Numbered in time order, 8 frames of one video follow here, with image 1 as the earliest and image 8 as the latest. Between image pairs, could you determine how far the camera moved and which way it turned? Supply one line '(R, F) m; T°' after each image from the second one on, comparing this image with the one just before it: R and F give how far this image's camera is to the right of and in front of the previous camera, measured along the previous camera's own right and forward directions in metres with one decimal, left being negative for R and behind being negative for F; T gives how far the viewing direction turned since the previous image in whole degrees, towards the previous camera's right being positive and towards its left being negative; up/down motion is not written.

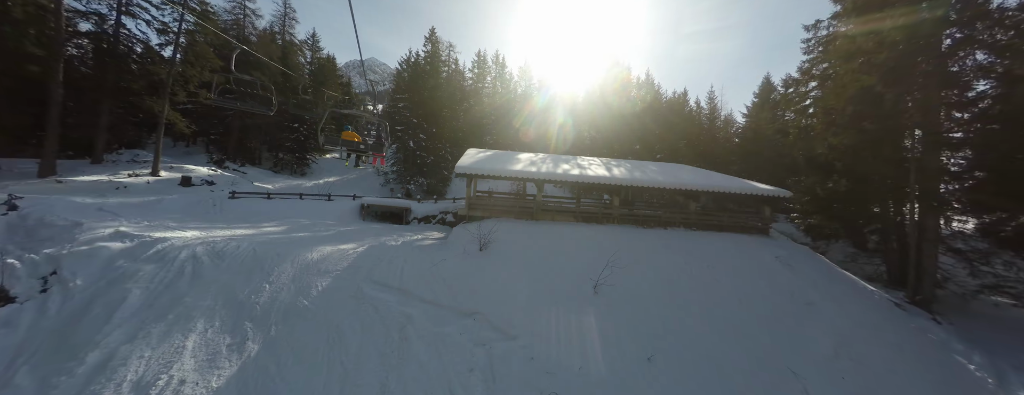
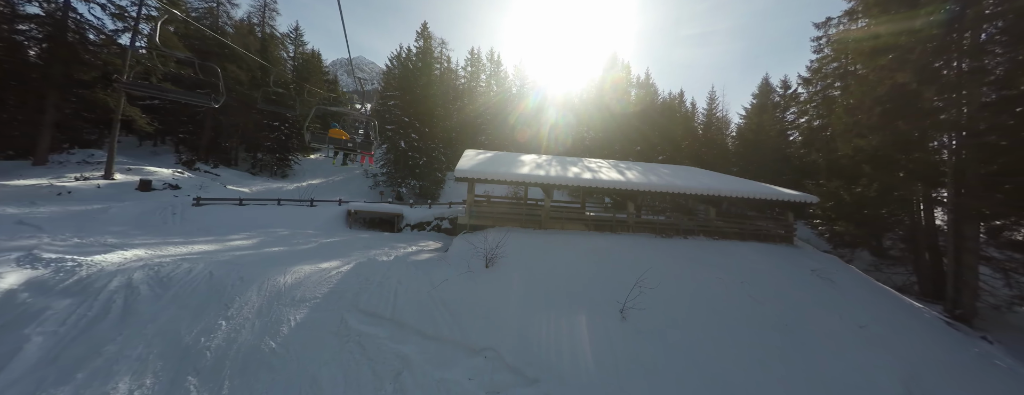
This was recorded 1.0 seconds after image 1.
(-0.5, +1.0) m; +2°
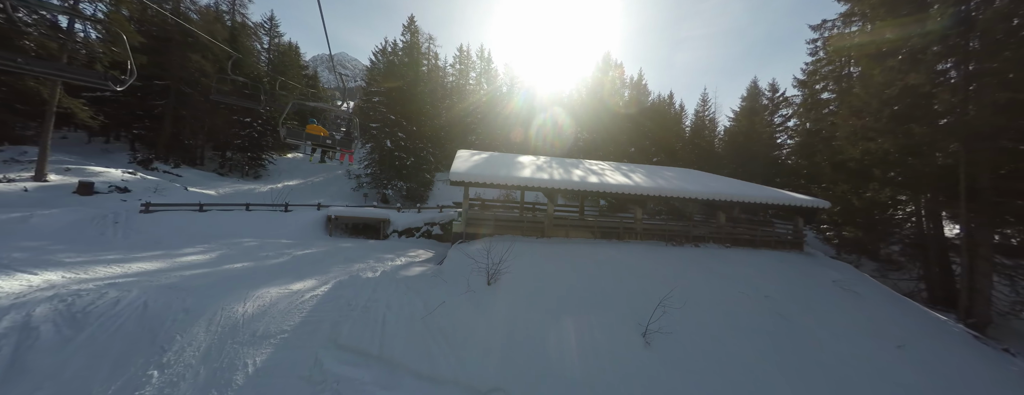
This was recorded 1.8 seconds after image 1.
(-0.4, +0.8) m; +3°
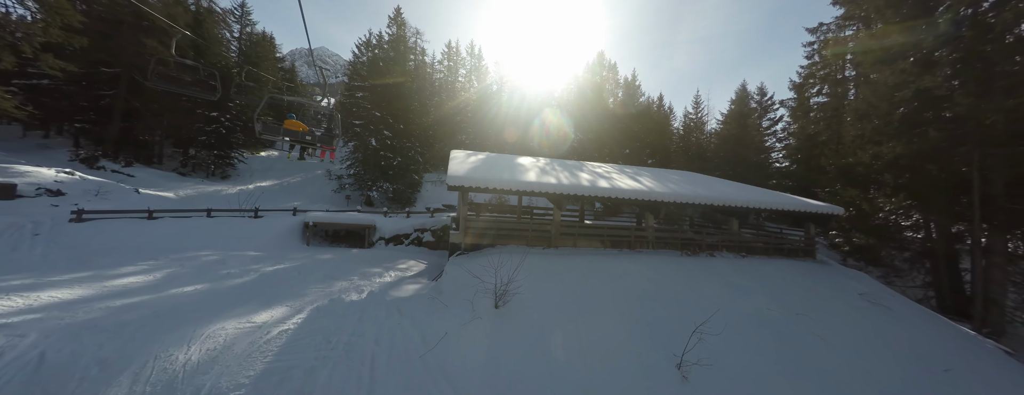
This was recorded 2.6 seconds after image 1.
(-0.5, +0.9) m; +3°
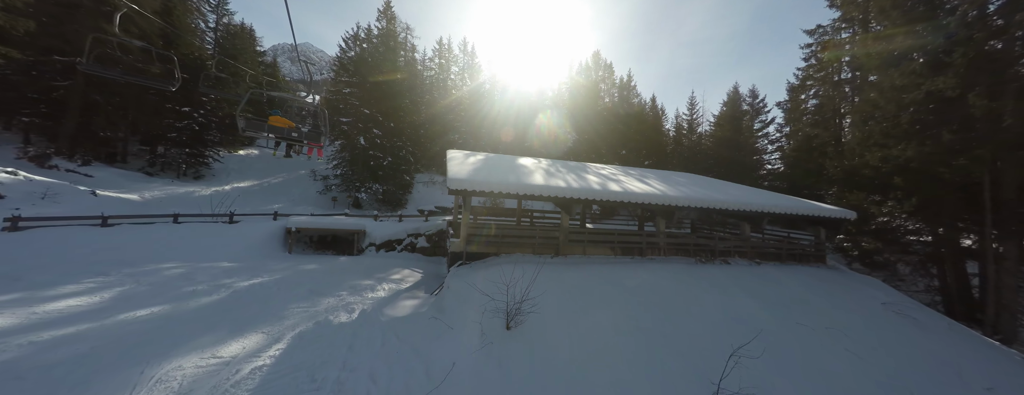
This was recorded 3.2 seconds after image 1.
(-0.4, +0.6) m; +2°
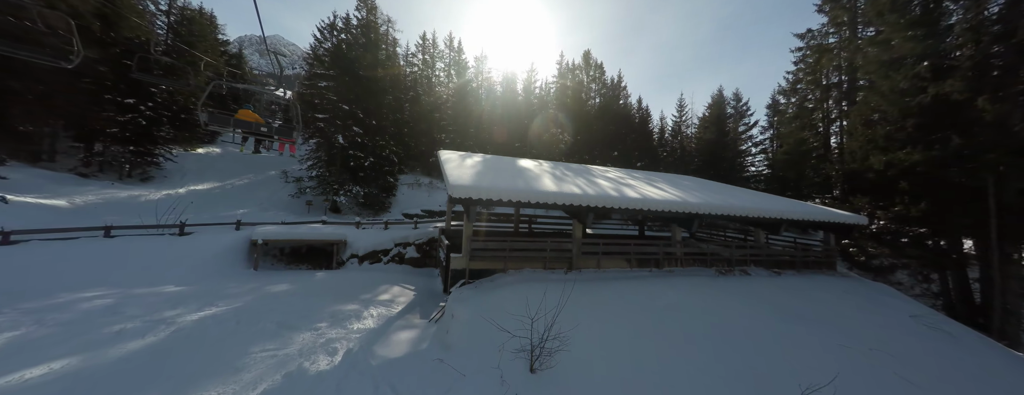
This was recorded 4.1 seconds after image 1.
(-0.6, +0.9) m; +4°
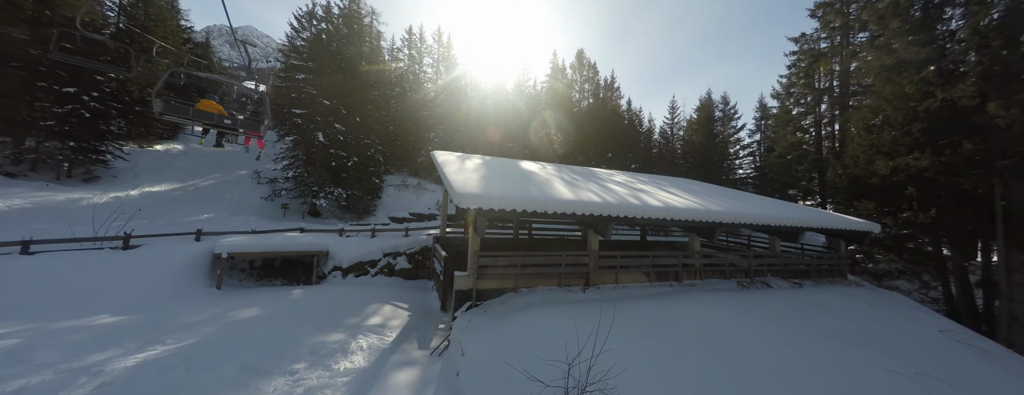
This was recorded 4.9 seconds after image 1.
(-0.5, +0.8) m; +3°
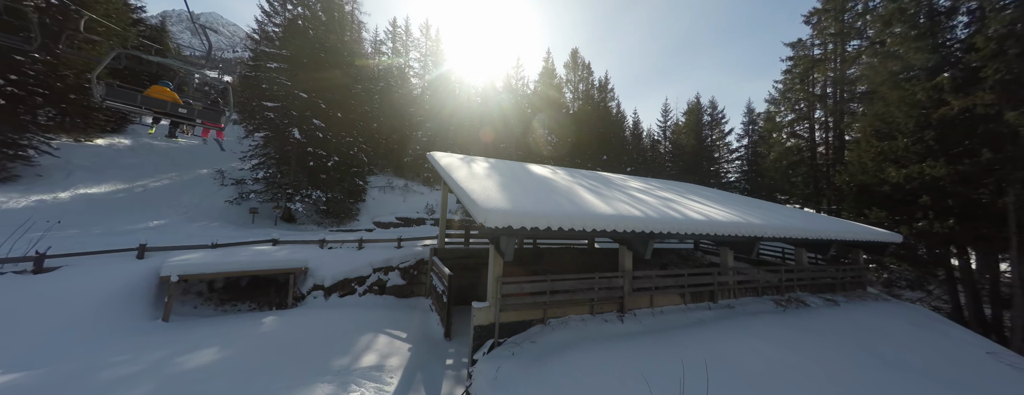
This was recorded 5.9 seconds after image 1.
(-0.7, +0.9) m; +4°
